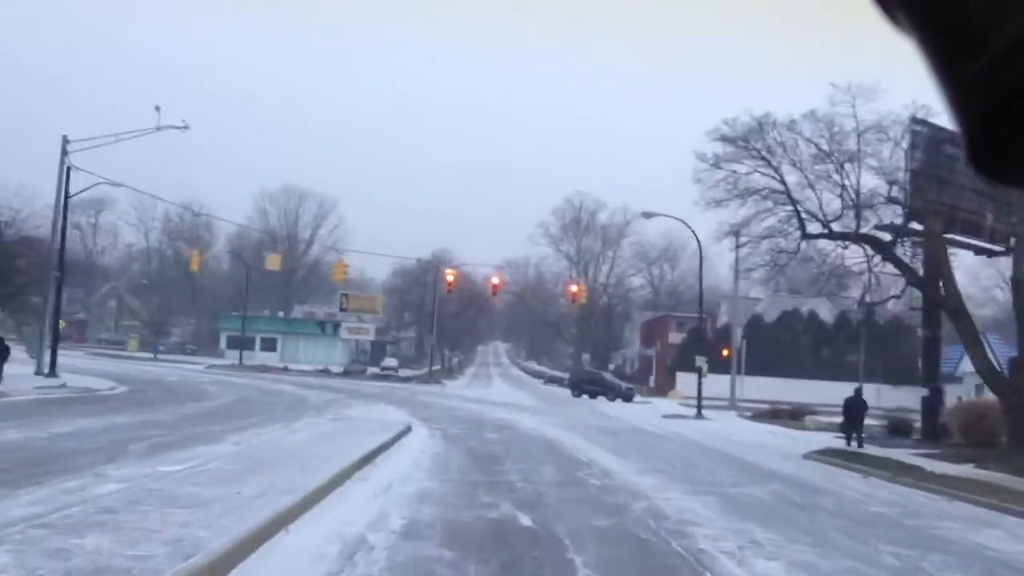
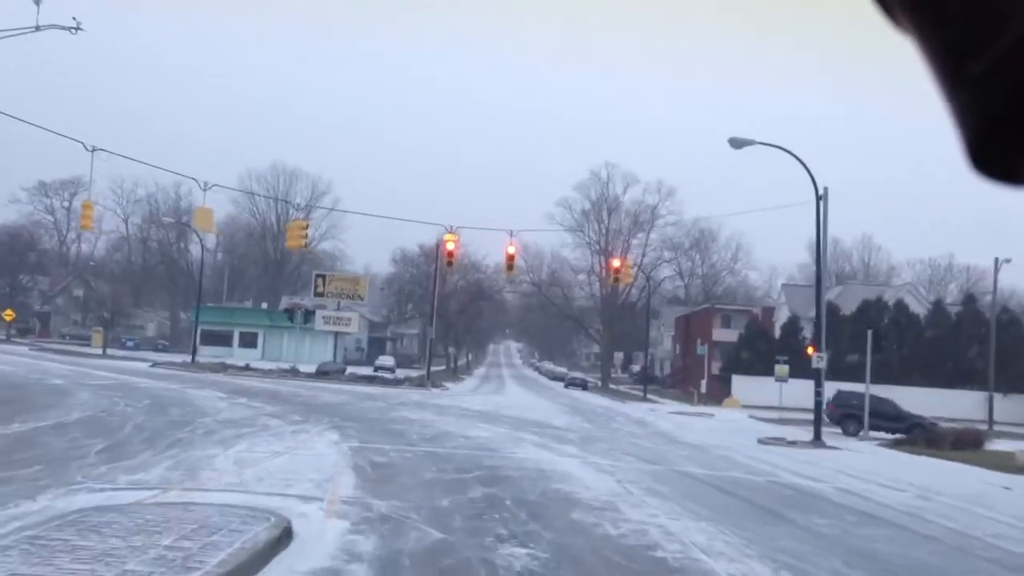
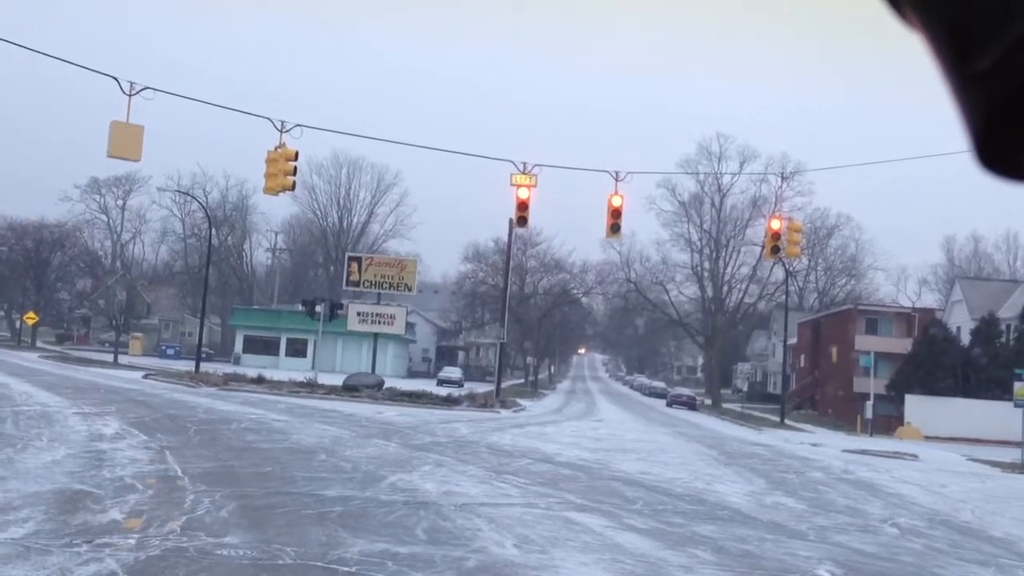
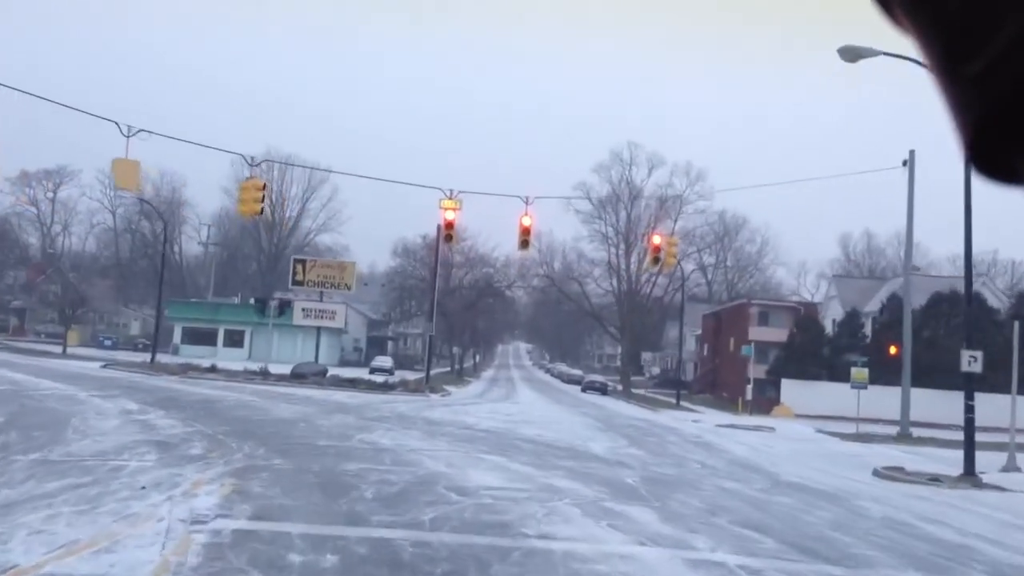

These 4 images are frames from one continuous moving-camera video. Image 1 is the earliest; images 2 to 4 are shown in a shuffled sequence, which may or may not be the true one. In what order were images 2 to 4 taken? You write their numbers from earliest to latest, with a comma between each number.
2, 4, 3
